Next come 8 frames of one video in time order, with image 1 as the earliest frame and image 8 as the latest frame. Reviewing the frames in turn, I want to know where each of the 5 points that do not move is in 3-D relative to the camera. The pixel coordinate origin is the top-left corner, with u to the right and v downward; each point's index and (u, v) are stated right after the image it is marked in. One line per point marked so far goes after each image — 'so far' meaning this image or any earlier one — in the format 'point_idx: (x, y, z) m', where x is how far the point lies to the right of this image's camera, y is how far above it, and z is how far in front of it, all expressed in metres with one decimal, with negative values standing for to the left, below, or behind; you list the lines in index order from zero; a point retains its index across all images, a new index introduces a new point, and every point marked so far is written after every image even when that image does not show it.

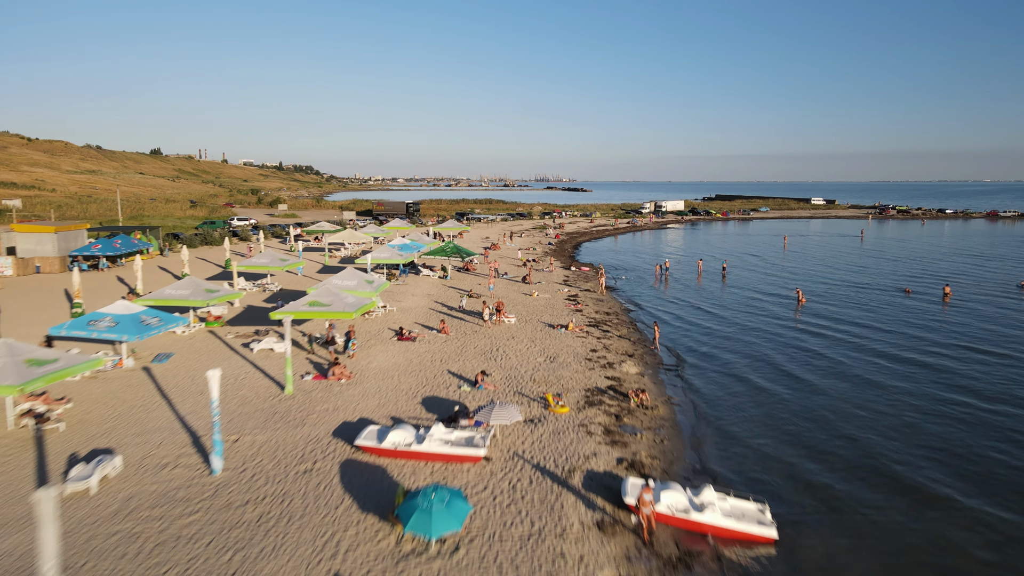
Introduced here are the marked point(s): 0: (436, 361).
0: (-2.0, -1.9, +18.5) m
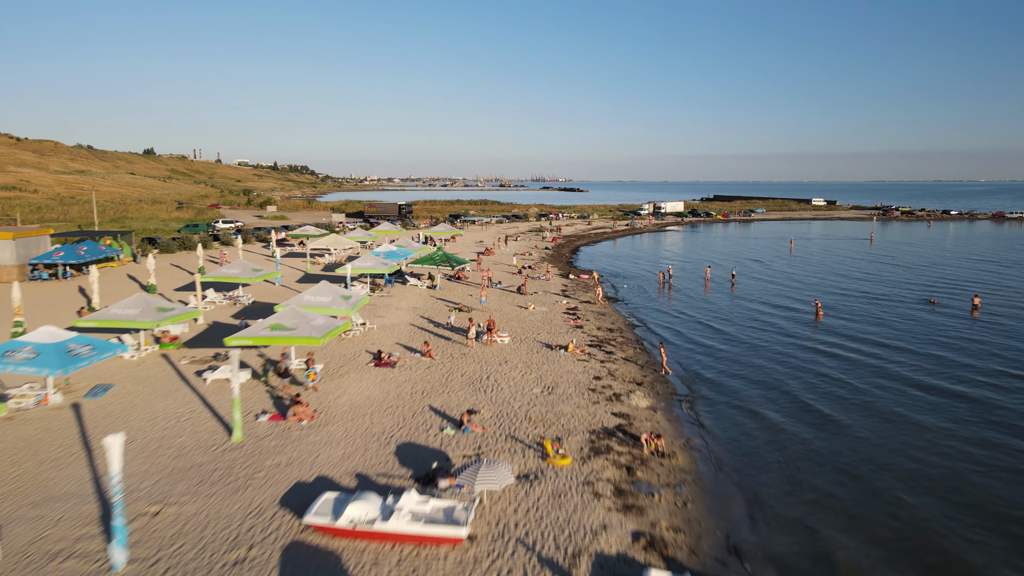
0: (-2.1, -2.3, +16.1) m
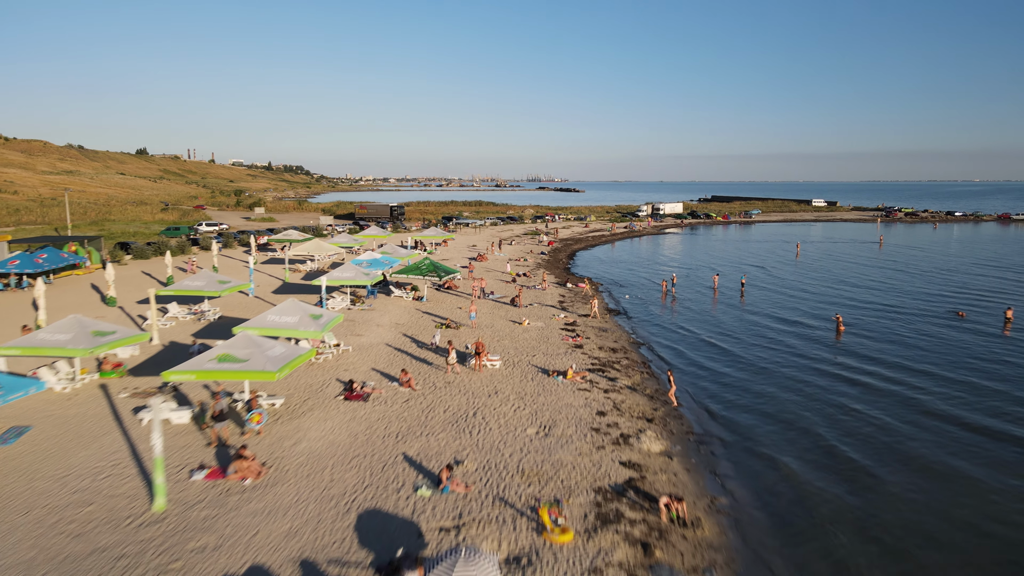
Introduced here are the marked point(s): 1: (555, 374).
0: (-2.3, -2.8, +13.7) m
1: (+1.1, -2.2, +18.2) m
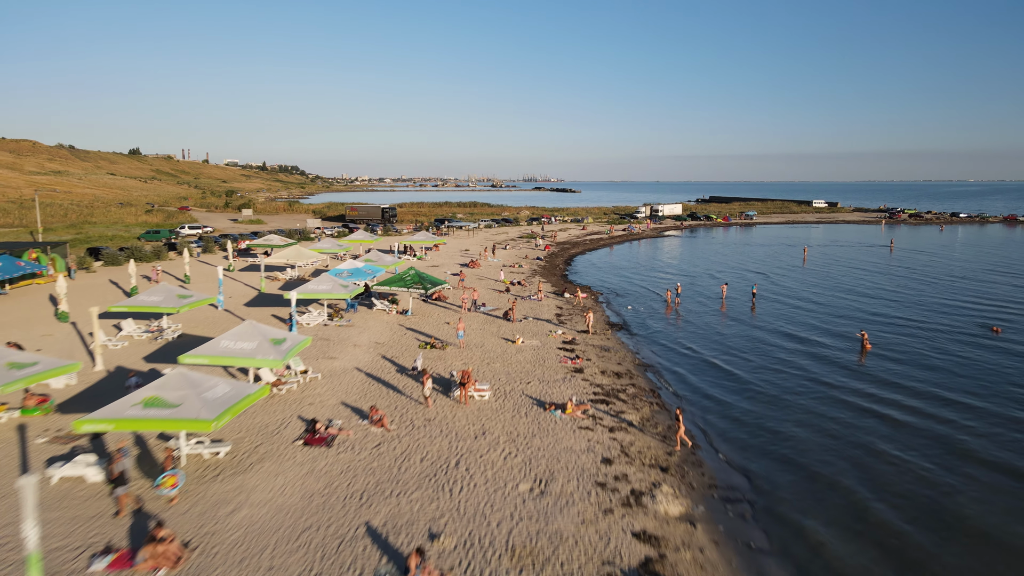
0: (-2.5, -3.3, +11.3) m
1: (+0.9, -2.6, +15.8) m
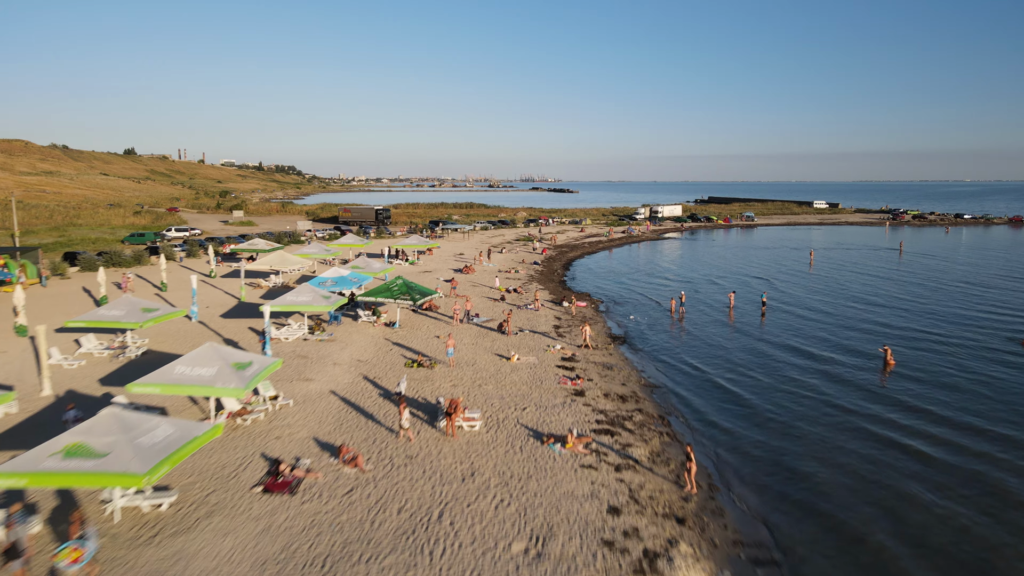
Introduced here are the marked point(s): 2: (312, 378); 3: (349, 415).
0: (-2.6, -3.6, +9.5) m
1: (+0.8, -3.0, +14.0) m
2: (-4.9, -2.2, +17.8) m
3: (-3.4, -2.7, +15.2) m
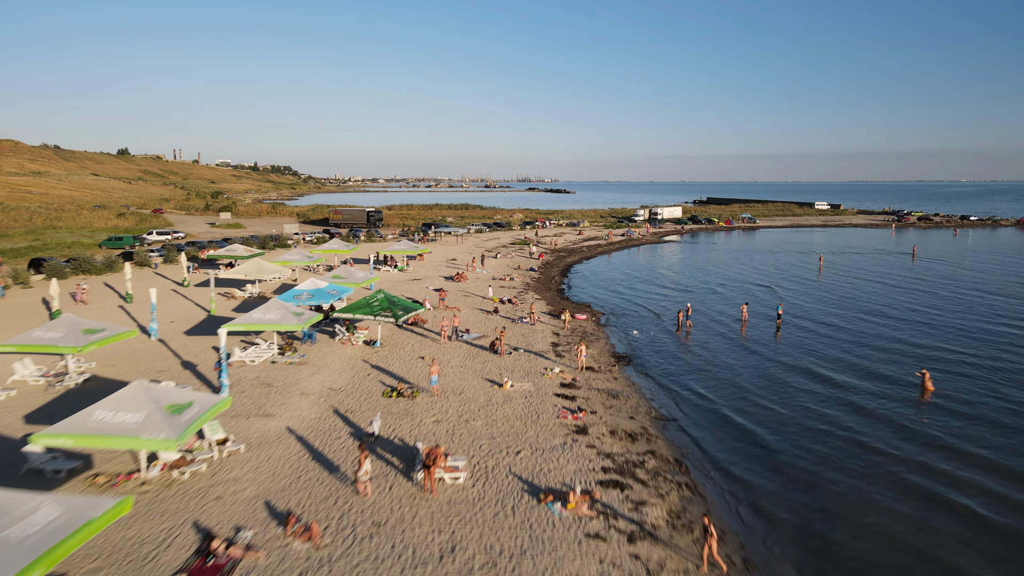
0: (-2.7, -4.0, +7.1) m
1: (+0.6, -3.4, +11.7) m
2: (-5.1, -2.7, +15.4) m
3: (-3.6, -3.1, +12.8) m
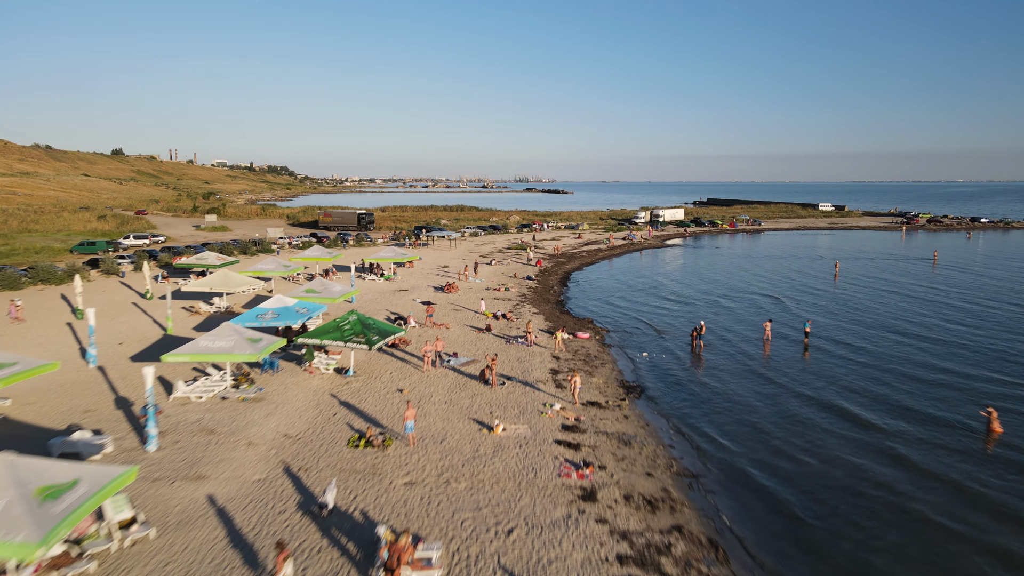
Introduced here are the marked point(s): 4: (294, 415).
0: (-2.9, -4.6, +4.1) m
1: (+0.5, -3.9, +8.7) m
2: (-5.3, -3.2, +12.5) m
3: (-3.7, -3.6, +9.8) m
4: (-4.8, -2.7, +15.9) m
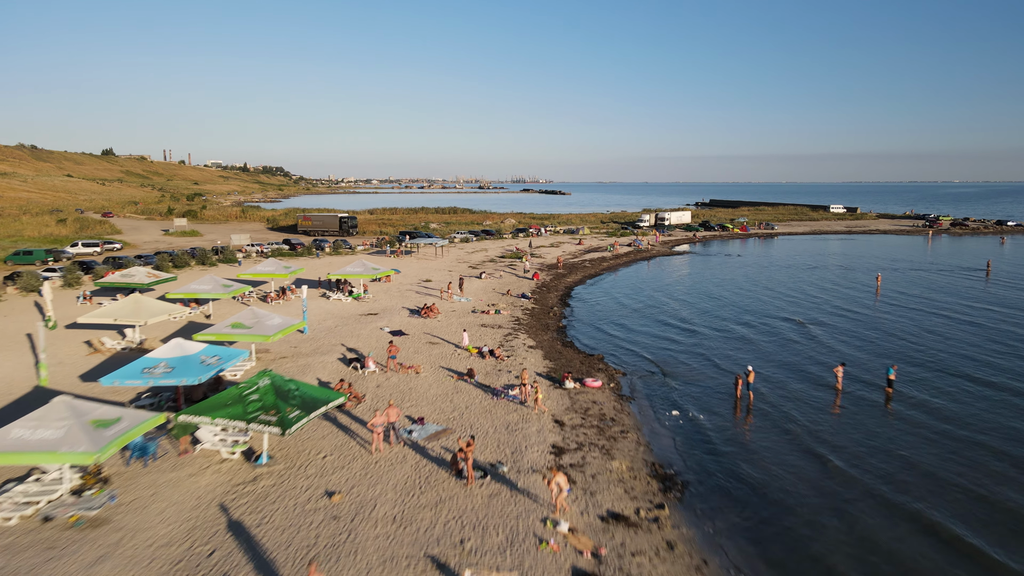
0: (-3.1, -5.5, -1.8) m
1: (+0.2, -4.8, +2.8) m
2: (-5.5, -4.1, +6.5) m
3: (-4.0, -4.5, +3.8) m
4: (-5.1, -3.6, +9.9) m
